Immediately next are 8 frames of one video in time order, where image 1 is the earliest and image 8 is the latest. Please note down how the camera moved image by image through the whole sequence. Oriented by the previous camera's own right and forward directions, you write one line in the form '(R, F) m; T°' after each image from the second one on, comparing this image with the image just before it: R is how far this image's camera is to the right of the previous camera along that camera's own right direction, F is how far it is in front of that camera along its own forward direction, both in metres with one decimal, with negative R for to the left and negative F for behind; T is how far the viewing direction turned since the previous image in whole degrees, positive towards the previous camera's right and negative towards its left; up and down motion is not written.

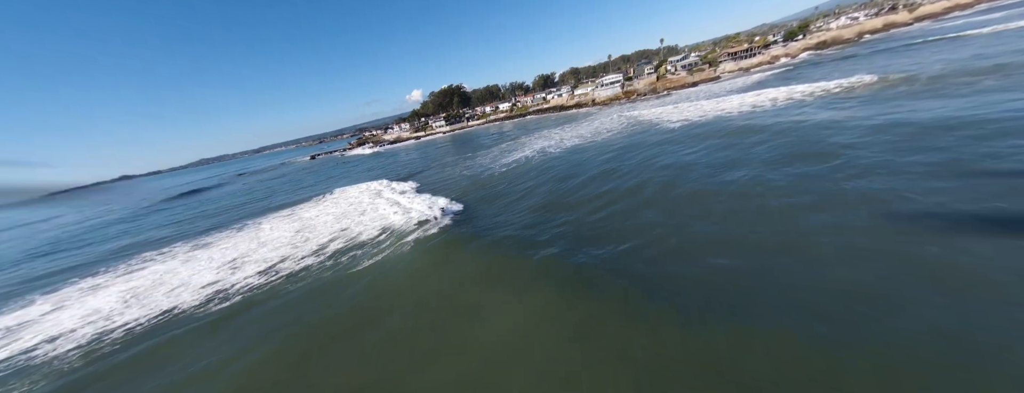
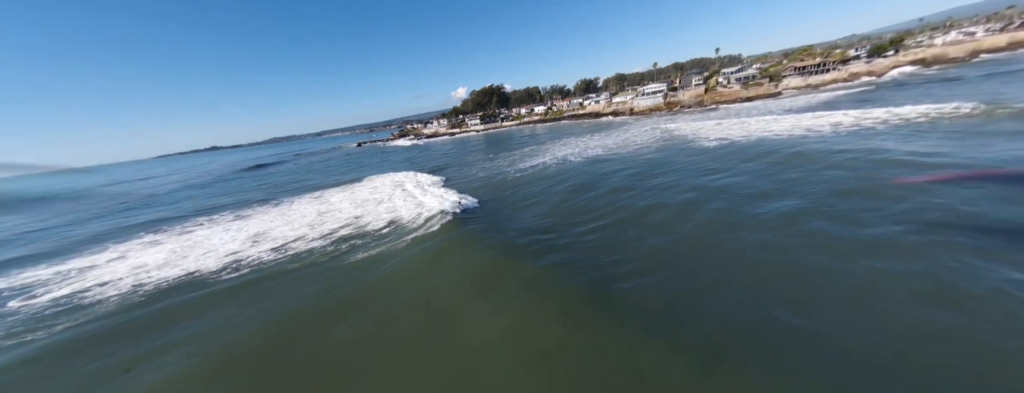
(+0.7, +0.2) m; -7°
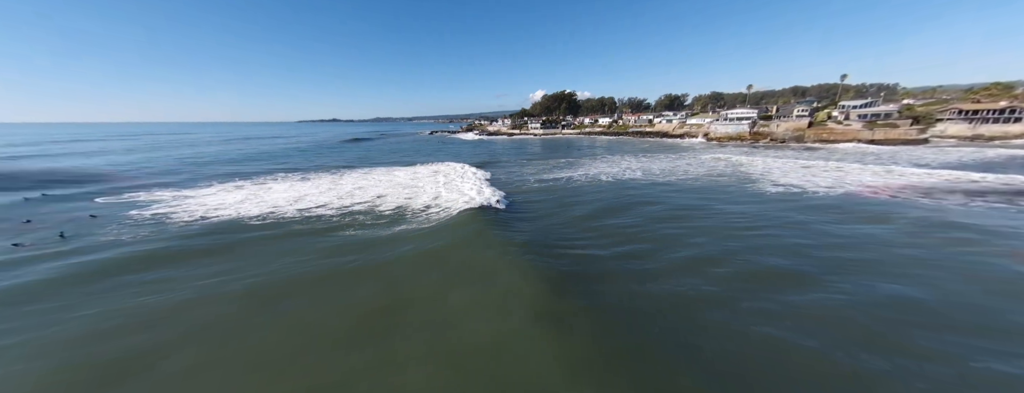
(+1.6, +0.2) m; -12°
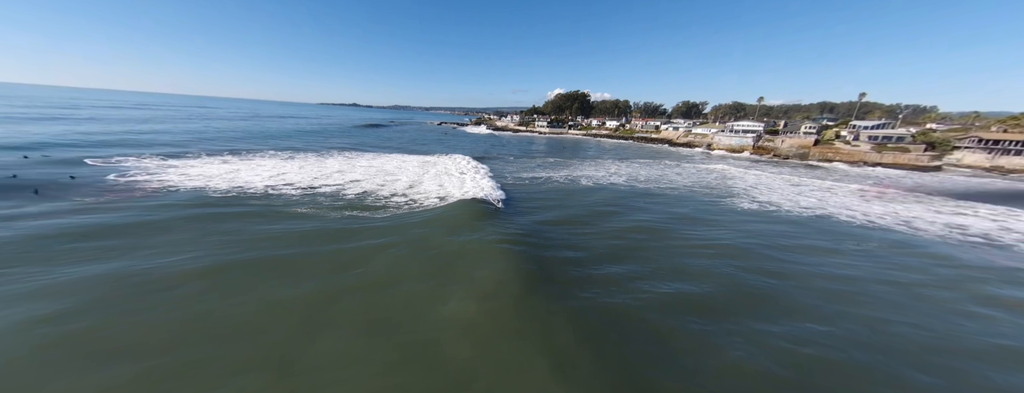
(+1.4, 0.0) m; -2°
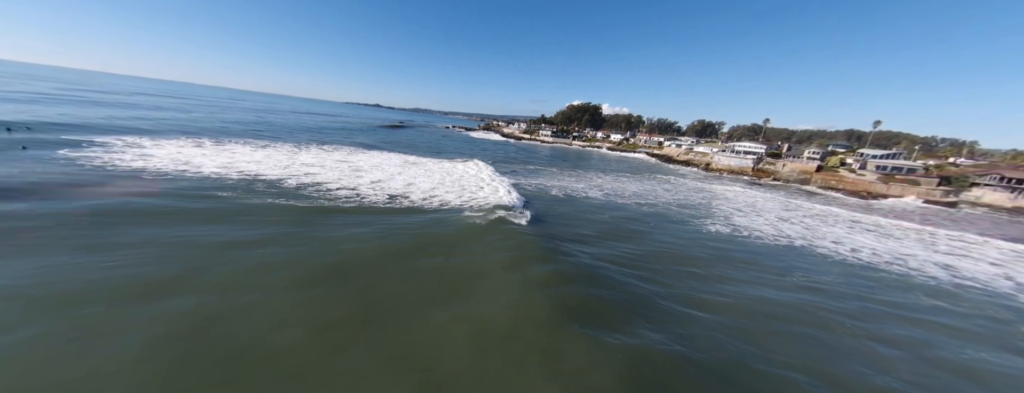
(+1.8, +0.4) m; -2°
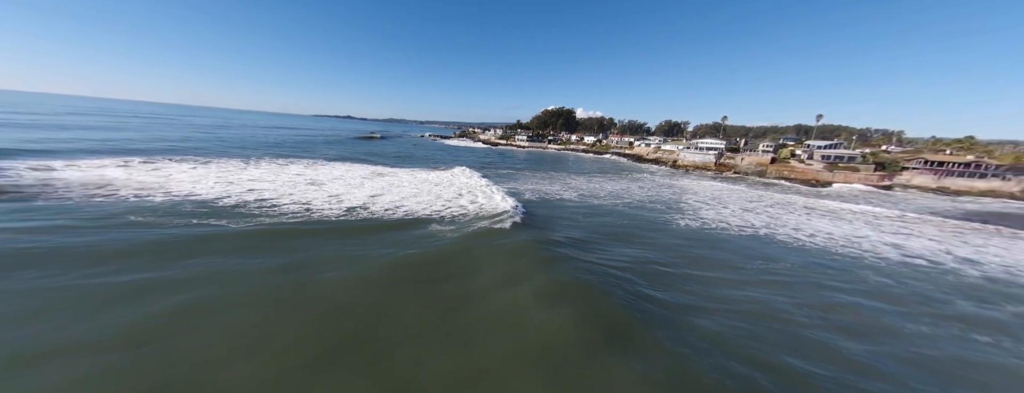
(+0.4, +0.3) m; +4°
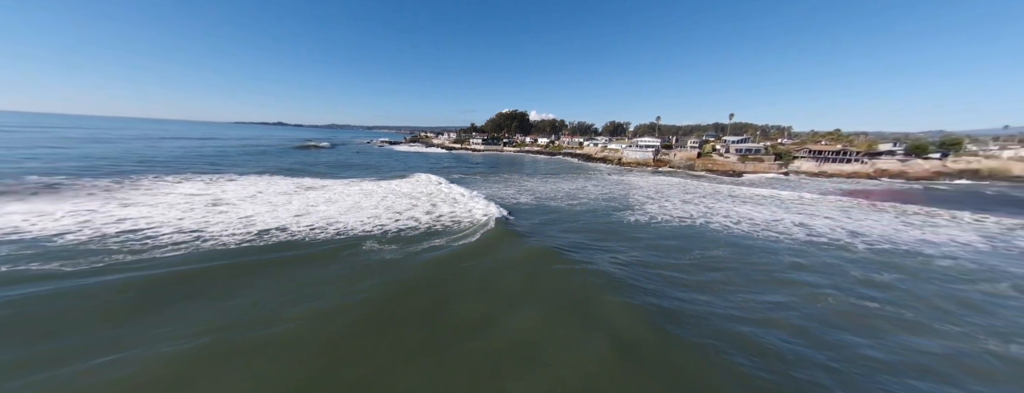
(+0.3, +0.5) m; +9°
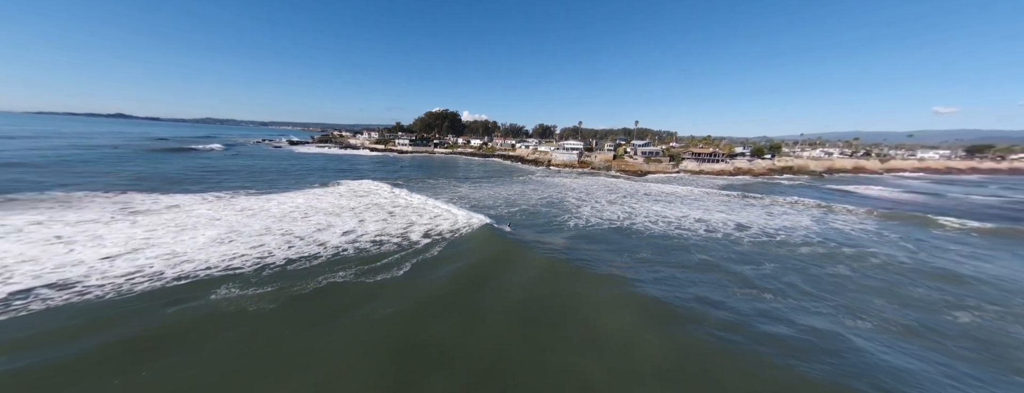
(+0.2, +0.9) m; +14°
